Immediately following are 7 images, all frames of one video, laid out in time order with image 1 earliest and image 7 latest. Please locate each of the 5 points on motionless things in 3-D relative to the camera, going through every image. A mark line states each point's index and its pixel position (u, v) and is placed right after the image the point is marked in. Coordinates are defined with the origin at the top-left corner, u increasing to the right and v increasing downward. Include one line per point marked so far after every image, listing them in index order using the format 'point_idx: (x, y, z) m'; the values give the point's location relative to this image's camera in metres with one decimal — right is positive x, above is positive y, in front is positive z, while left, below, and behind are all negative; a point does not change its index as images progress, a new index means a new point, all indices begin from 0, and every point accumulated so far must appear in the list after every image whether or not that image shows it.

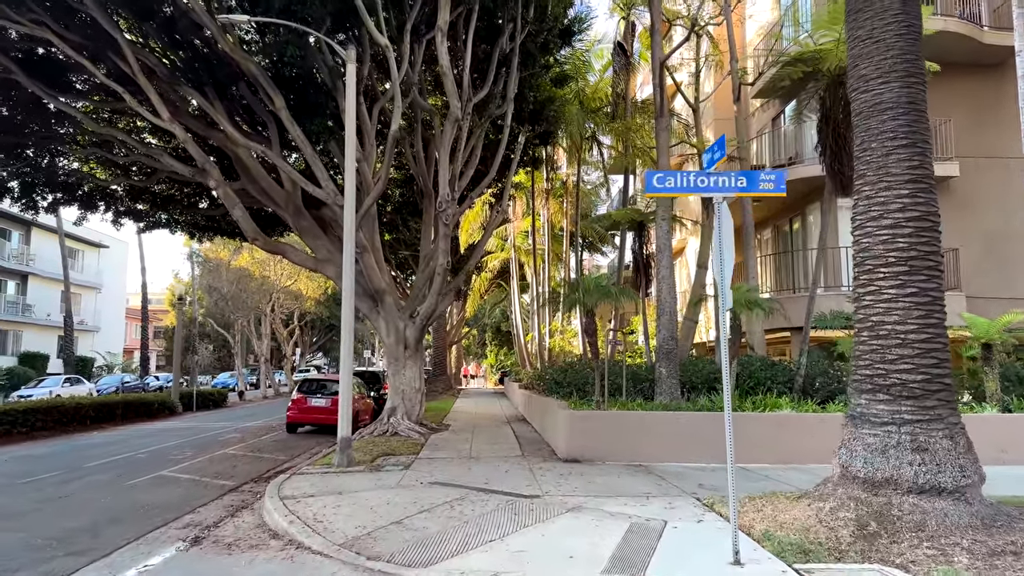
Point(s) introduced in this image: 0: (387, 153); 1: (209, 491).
0: (-2.5, +2.7, +13.8) m
1: (-4.2, -2.8, +9.8) m
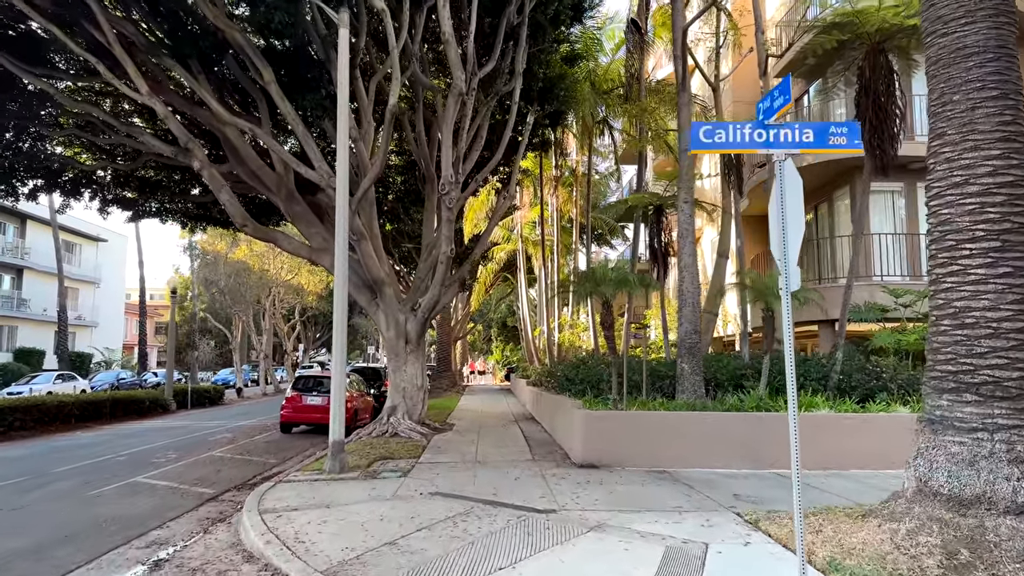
0: (-2.3, +2.9, +12.8) m
1: (-4.1, -2.7, +8.8) m
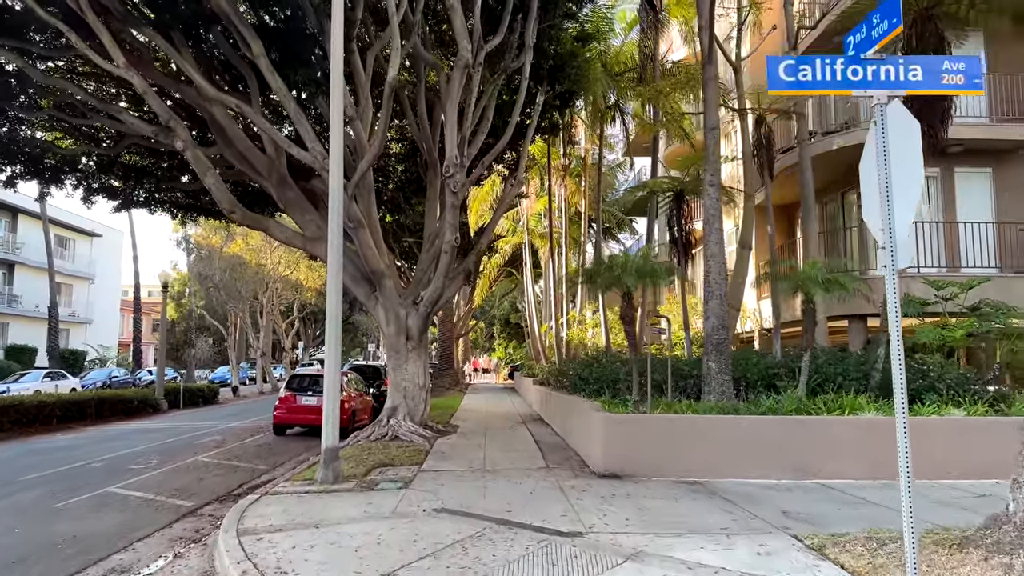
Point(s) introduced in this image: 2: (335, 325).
0: (-2.1, +3.0, +11.8) m
1: (-3.9, -2.5, +7.8) m
2: (-2.2, -0.5, +8.8) m
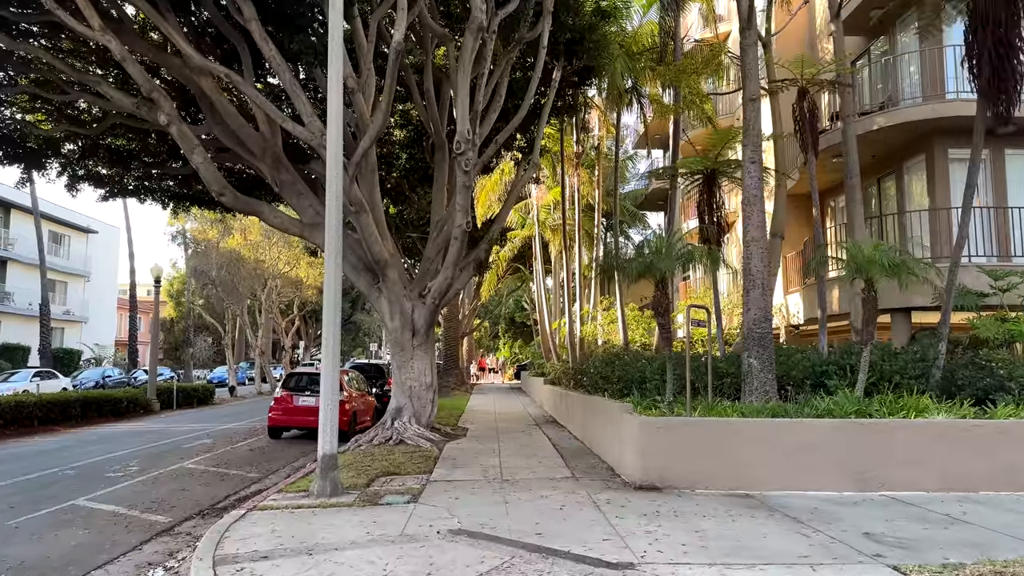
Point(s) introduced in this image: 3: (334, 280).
0: (-1.9, +3.2, +10.8) m
1: (-3.7, -2.4, +6.7) m
2: (-2.0, -0.4, +7.7) m
3: (-2.0, +0.1, +7.8) m
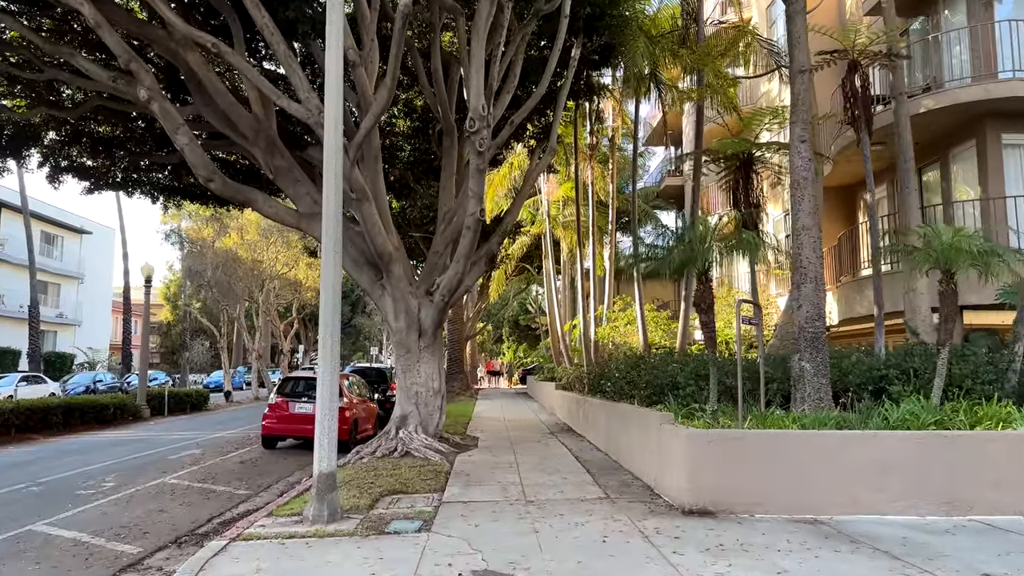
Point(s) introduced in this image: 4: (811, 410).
0: (-1.6, +3.3, +9.7) m
1: (-3.4, -2.3, +5.7) m
2: (-1.7, -0.3, +6.6) m
3: (-1.7, +0.1, +6.7) m
4: (+3.5, -1.4, +8.2) m
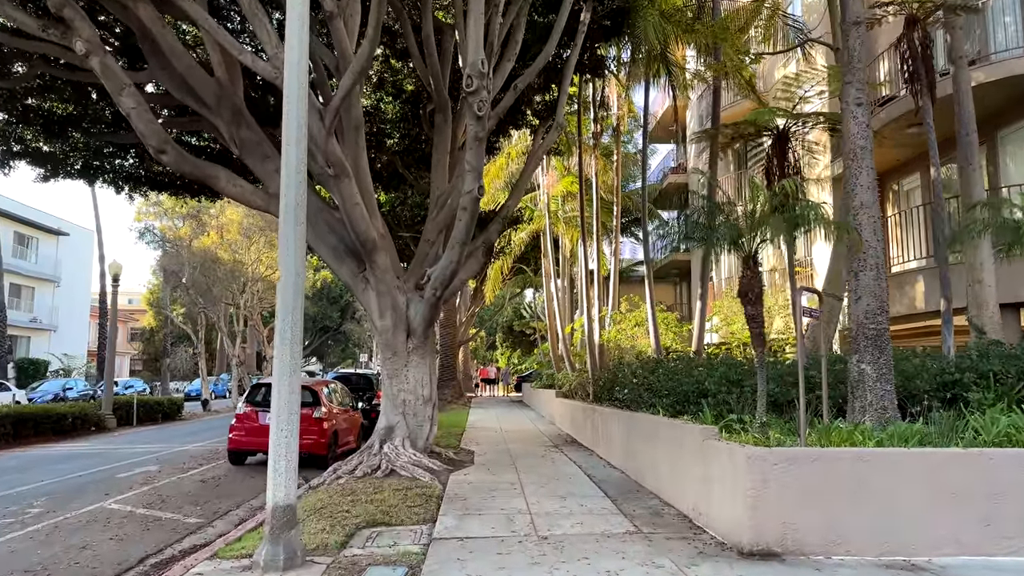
0: (-1.6, +3.4, +8.3) m
1: (-3.3, -2.1, +4.2) m
2: (-1.6, -0.1, +5.2) m
3: (-1.6, +0.3, +5.3) m
4: (+3.5, -1.3, +6.8) m
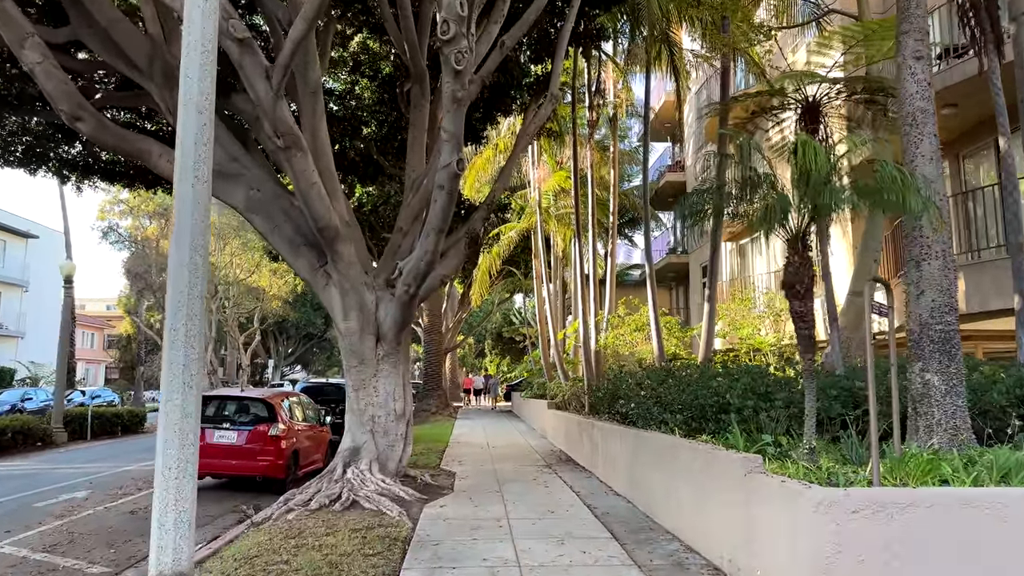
0: (-1.7, +3.4, +7.0) m
1: (-3.4, -2.0, +2.7) m
2: (-1.7, 0.0, +3.8) m
3: (-1.7, +0.4, +3.9) m
4: (+3.4, -1.2, +5.4) m
